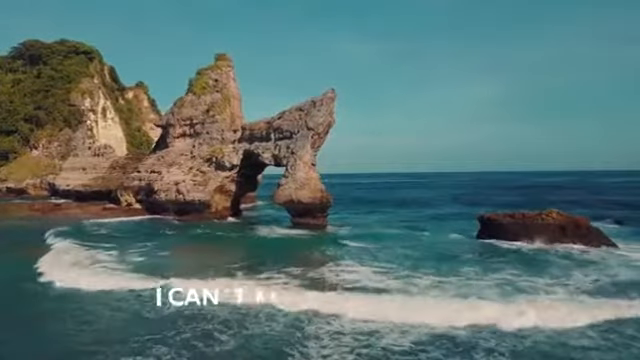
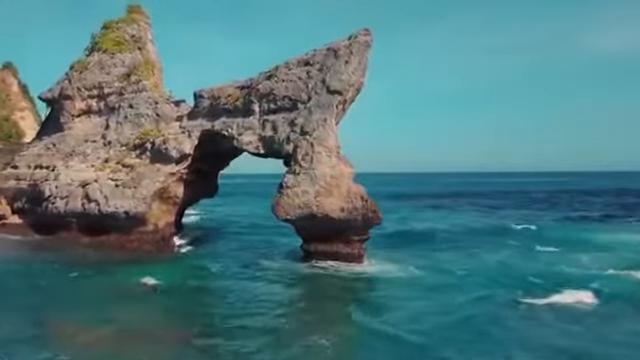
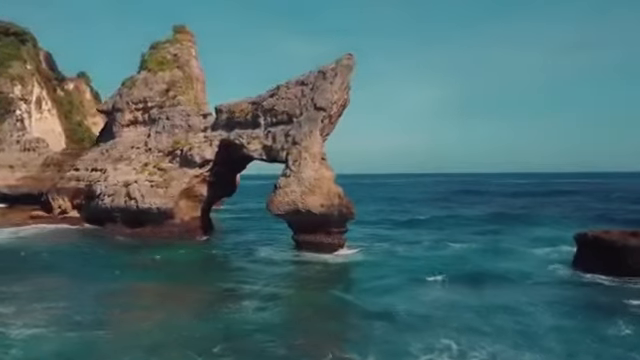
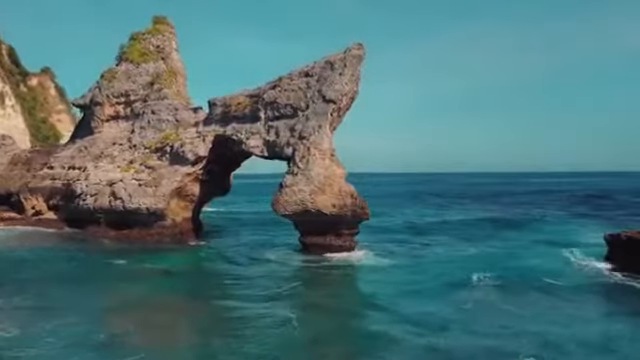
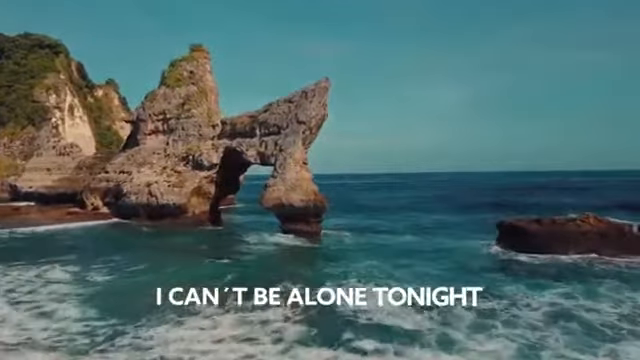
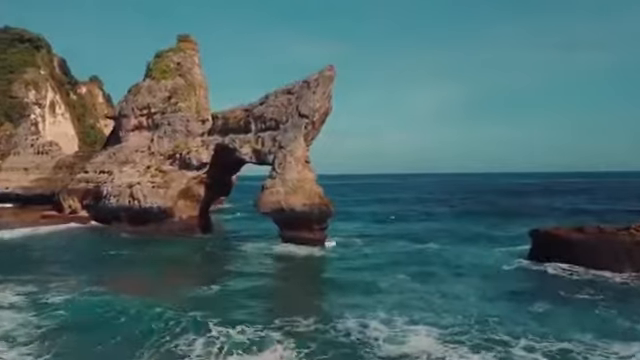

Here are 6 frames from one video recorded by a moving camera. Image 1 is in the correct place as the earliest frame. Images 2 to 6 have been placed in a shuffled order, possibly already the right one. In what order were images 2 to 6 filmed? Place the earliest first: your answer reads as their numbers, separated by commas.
5, 6, 3, 4, 2
